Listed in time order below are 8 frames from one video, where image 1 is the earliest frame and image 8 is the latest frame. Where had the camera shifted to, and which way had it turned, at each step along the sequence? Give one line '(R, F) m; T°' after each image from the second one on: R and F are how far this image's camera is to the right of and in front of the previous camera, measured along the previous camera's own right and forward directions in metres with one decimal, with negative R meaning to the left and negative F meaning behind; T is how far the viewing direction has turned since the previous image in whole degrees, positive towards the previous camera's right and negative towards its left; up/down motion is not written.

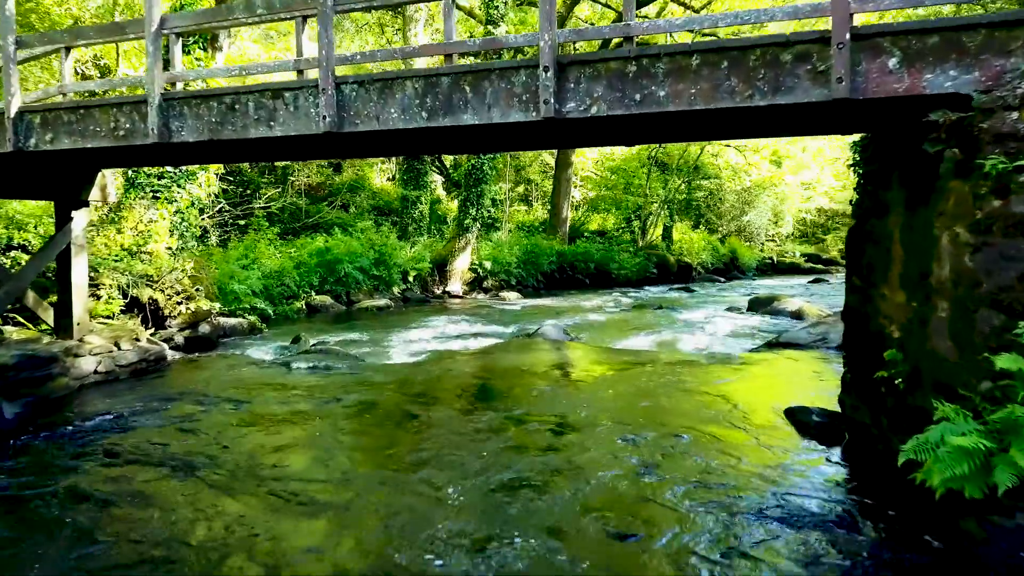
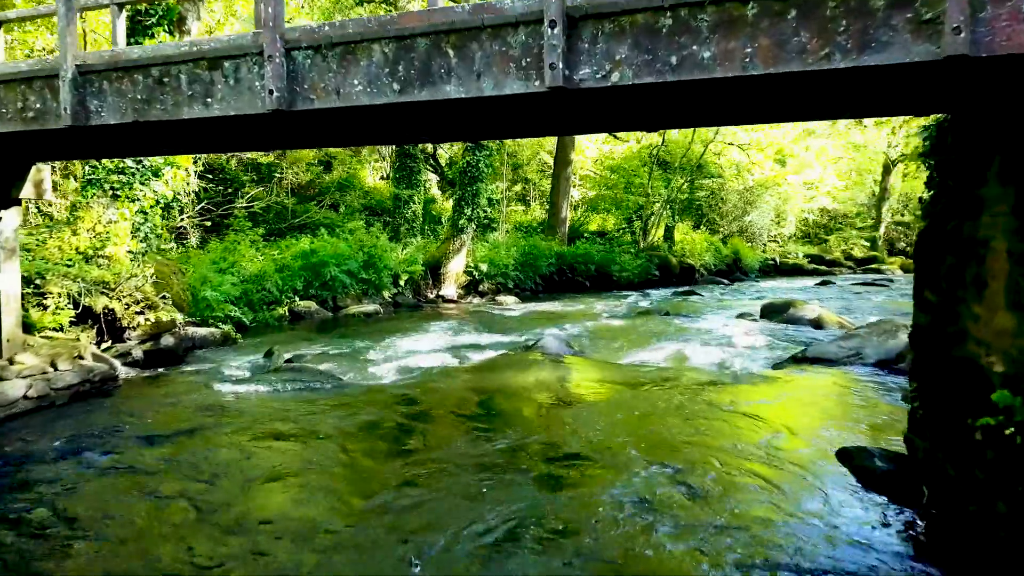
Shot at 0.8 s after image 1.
(0.0, +0.9) m; 0°
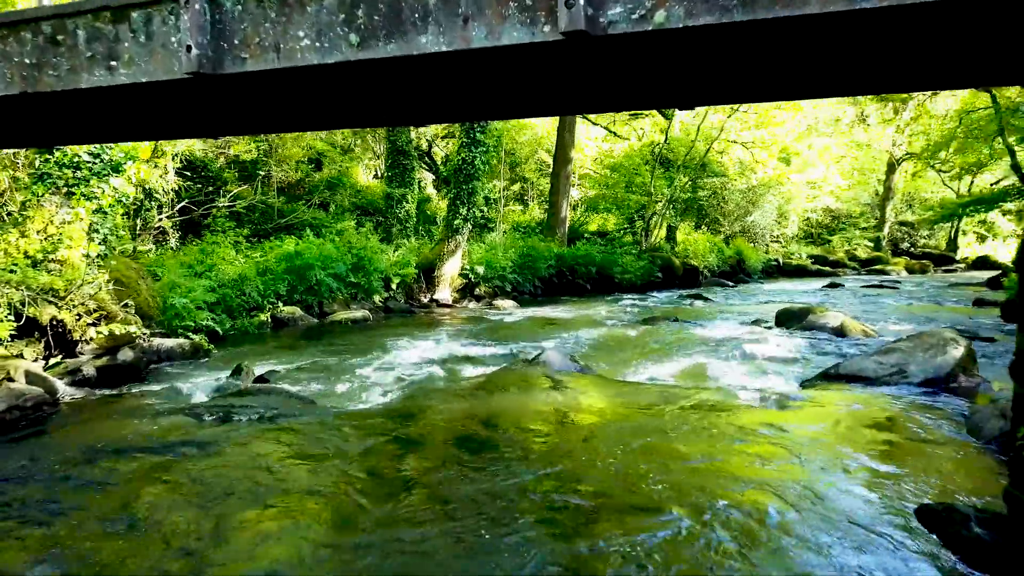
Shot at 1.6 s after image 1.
(0.0, +0.8) m; 0°
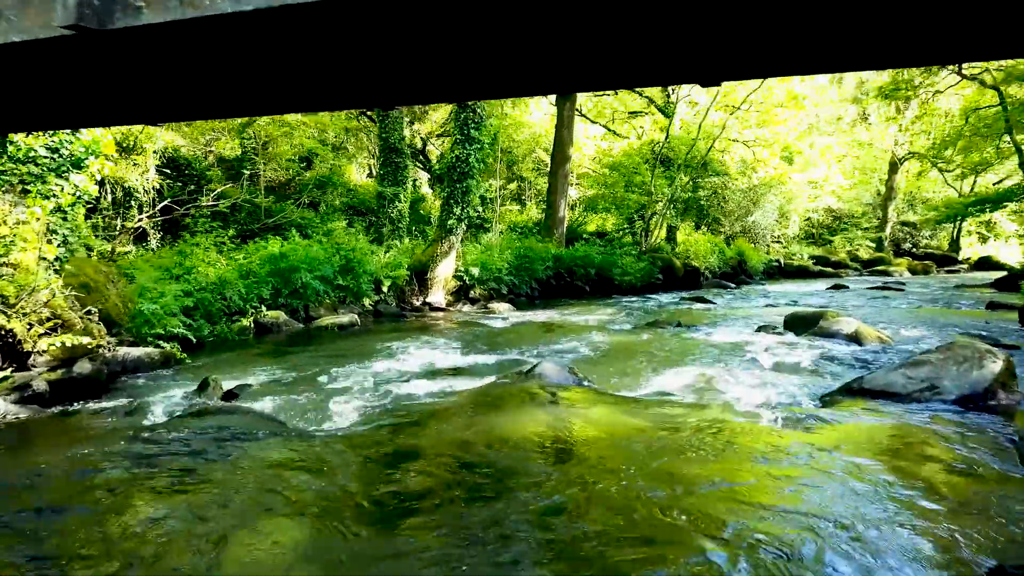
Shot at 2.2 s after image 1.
(+0.1, +0.6) m; 0°
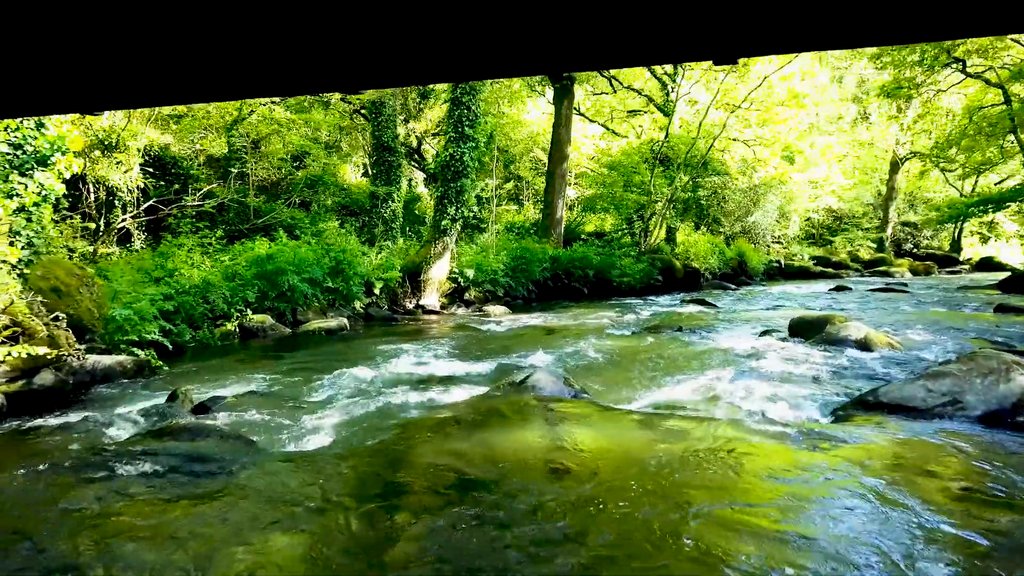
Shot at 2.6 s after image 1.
(+0.1, +0.4) m; 0°
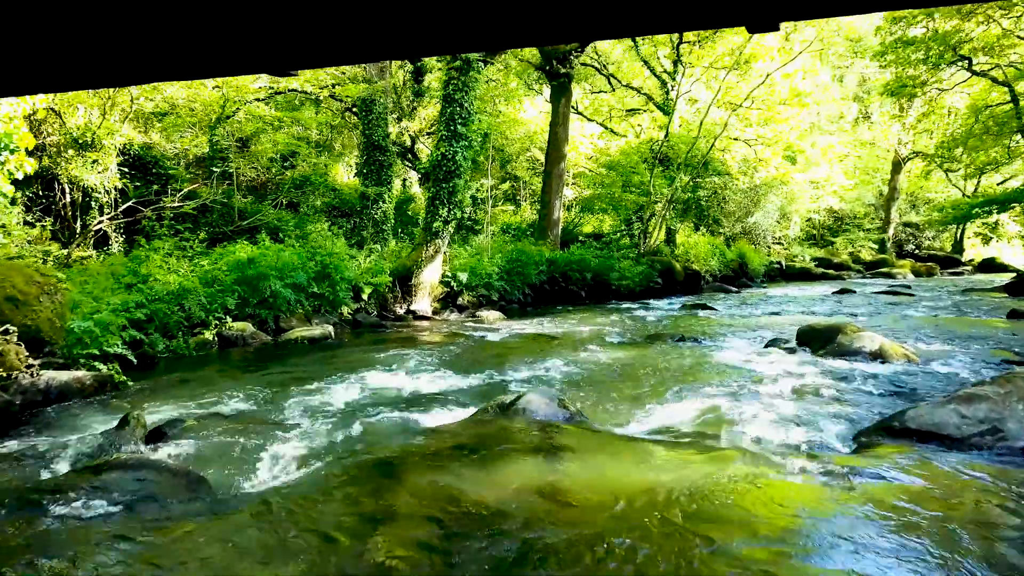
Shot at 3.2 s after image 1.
(+0.1, +0.6) m; 0°
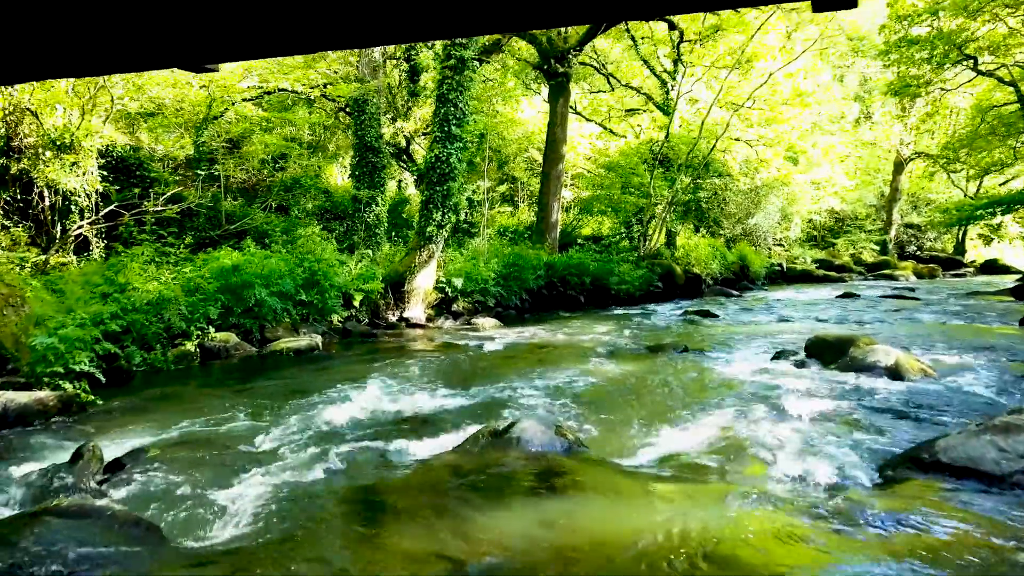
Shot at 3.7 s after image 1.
(+0.1, +0.5) m; 0°
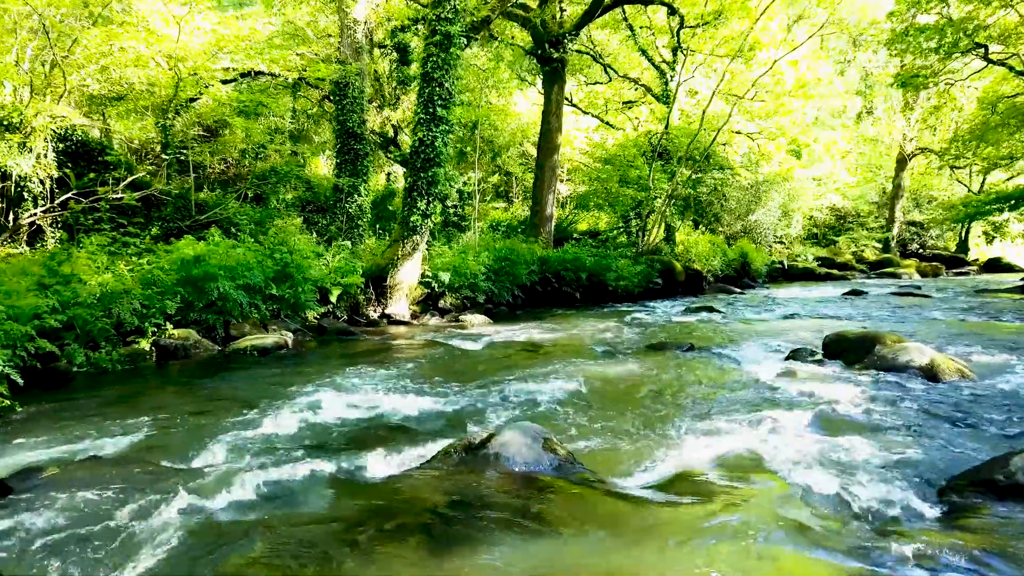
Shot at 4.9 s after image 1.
(+0.1, +1.0) m; 0°
